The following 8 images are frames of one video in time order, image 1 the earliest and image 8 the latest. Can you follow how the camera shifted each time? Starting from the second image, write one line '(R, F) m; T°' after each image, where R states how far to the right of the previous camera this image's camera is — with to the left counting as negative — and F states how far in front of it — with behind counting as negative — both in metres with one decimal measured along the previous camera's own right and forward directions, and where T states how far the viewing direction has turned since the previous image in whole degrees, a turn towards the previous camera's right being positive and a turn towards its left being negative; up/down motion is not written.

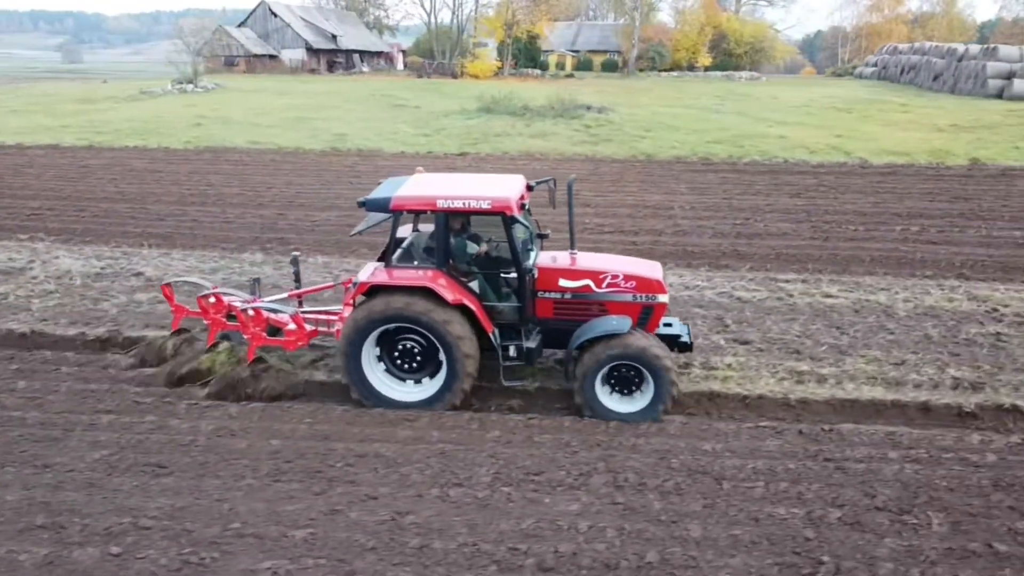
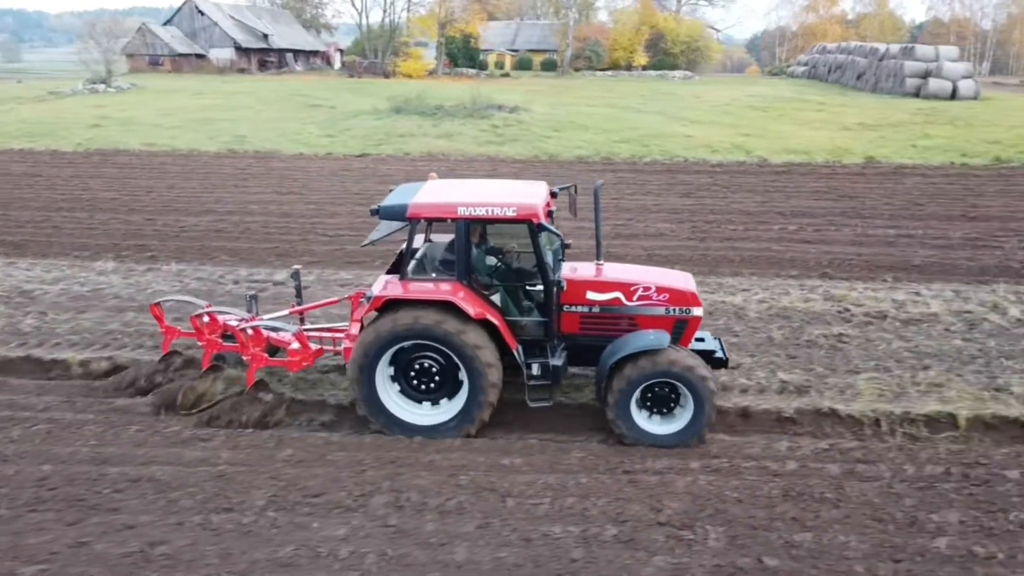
(+1.2, +0.2) m; +3°
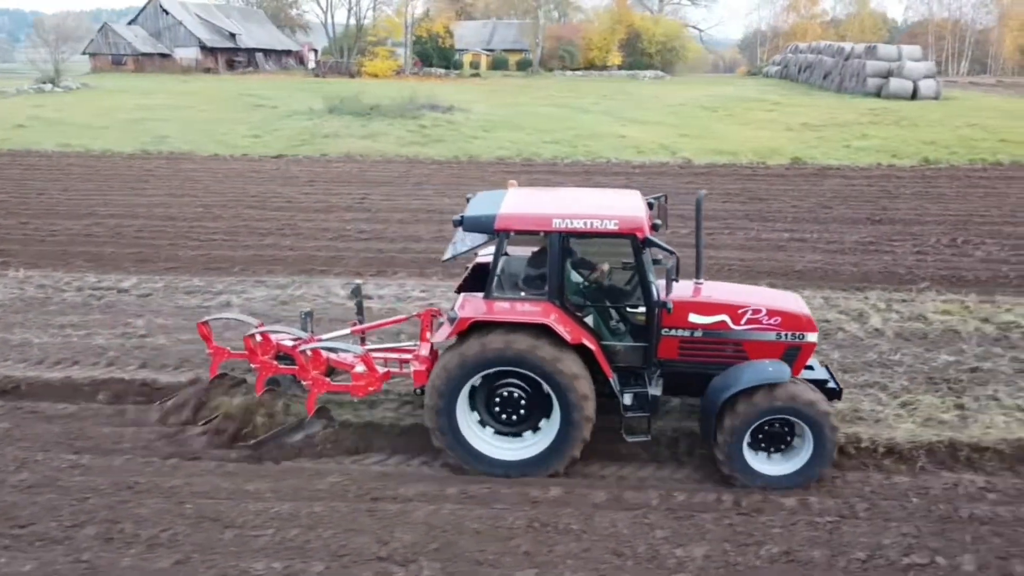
(+1.7, +0.4) m; 0°
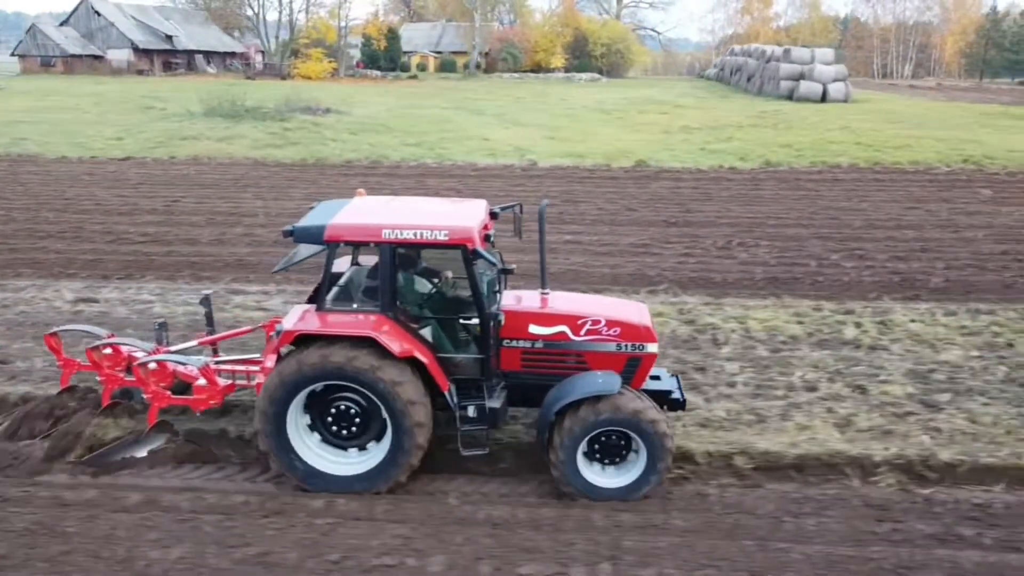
(+2.9, -0.1) m; +1°
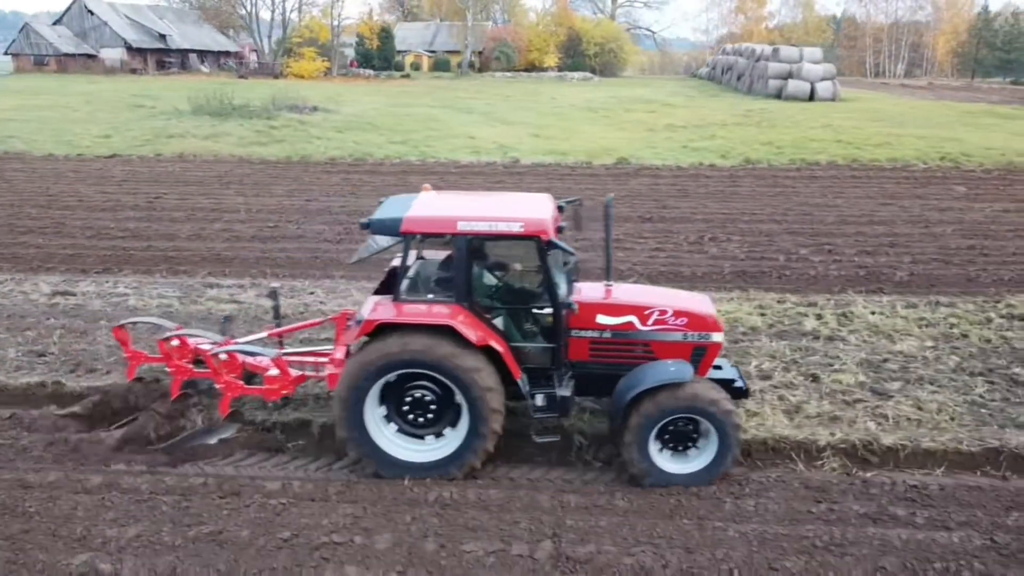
(+0.3, -0.2) m; 0°
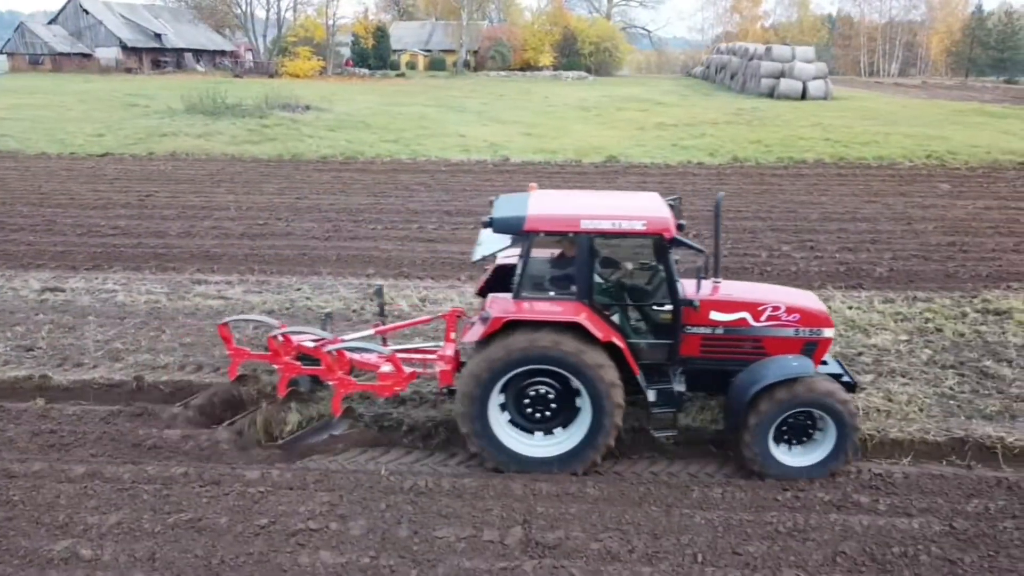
(+0.2, -0.1) m; 0°
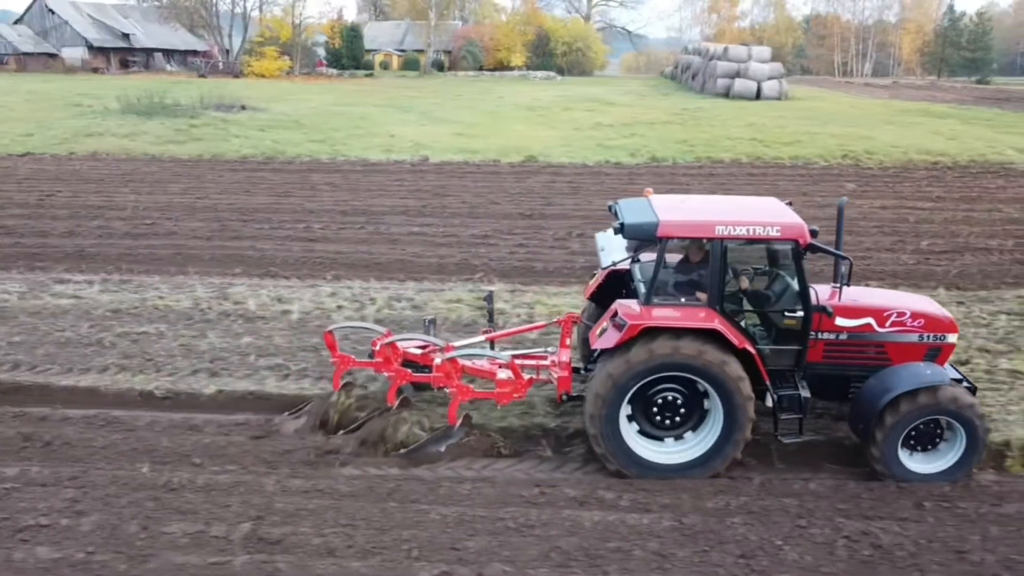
(+1.6, -0.1) m; 0°
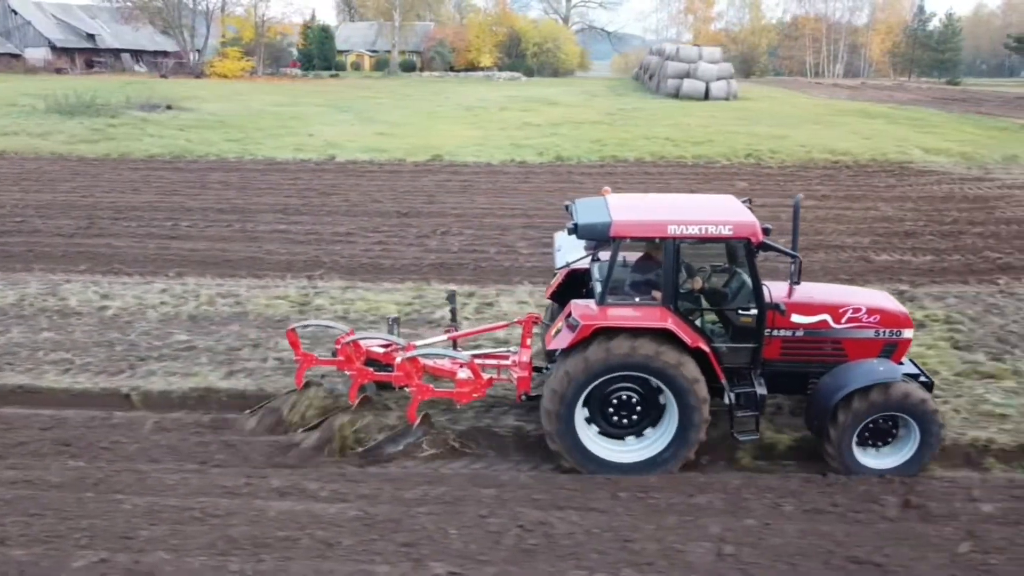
(+2.0, -0.1) m; 0°
